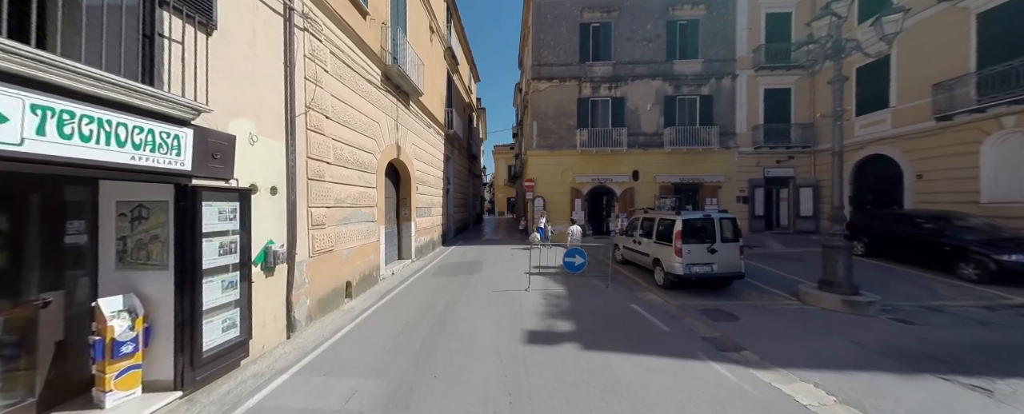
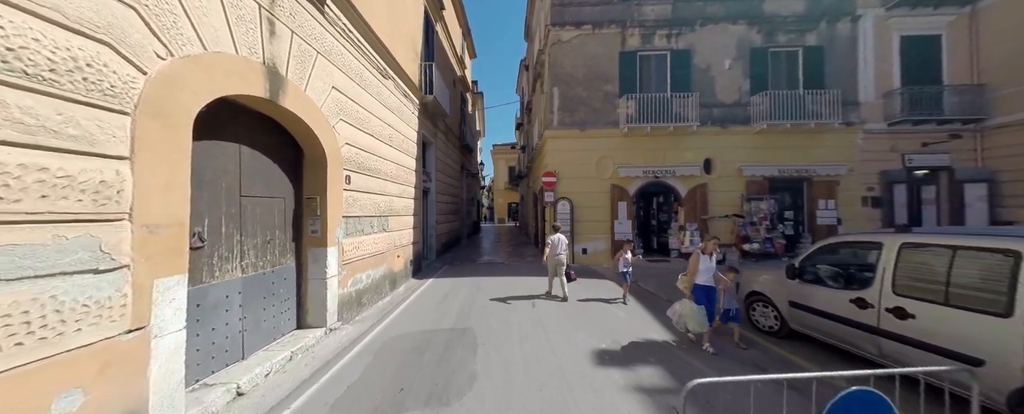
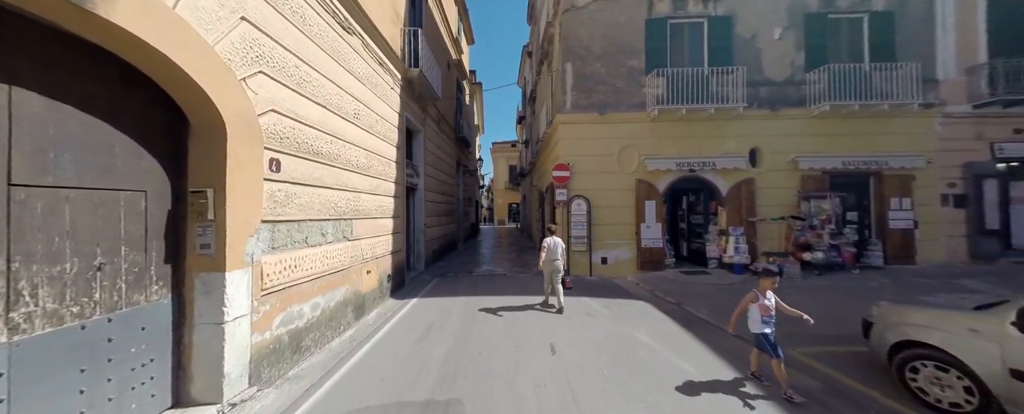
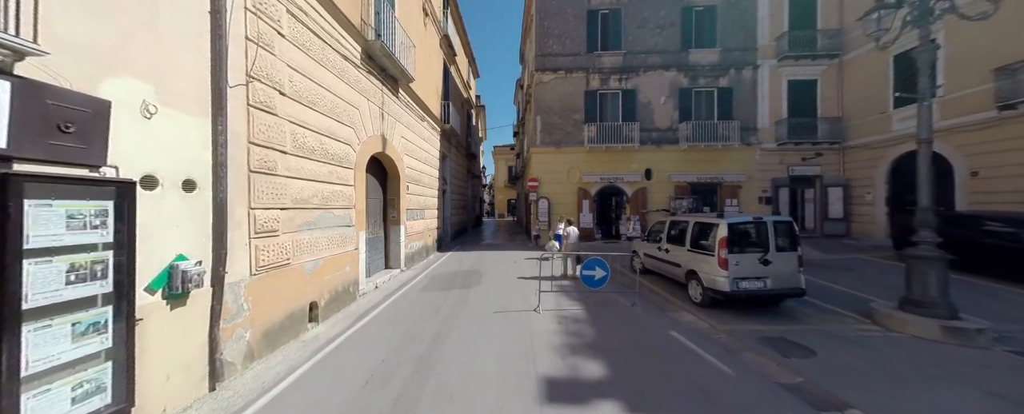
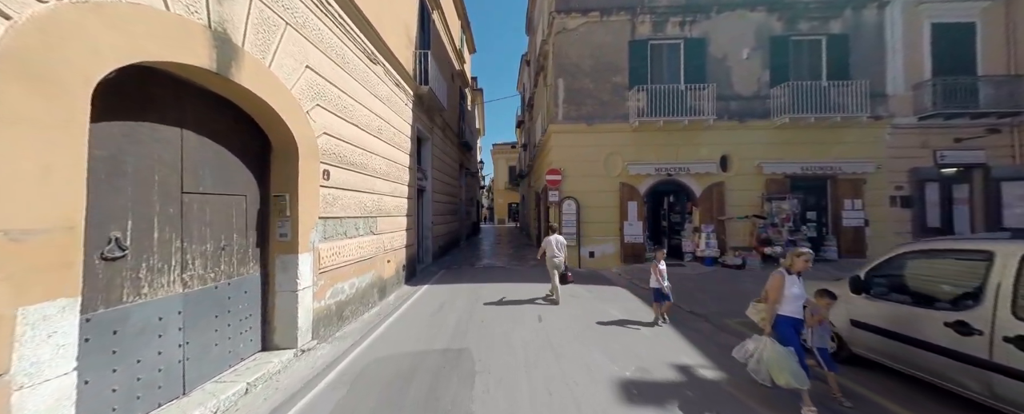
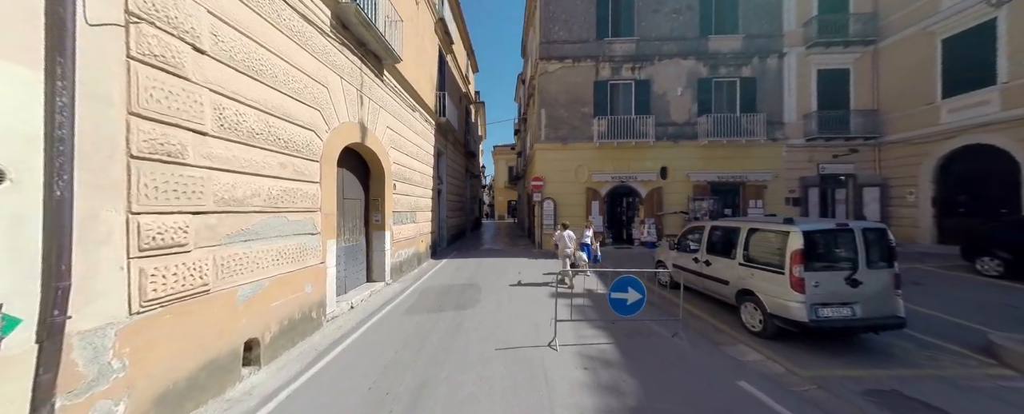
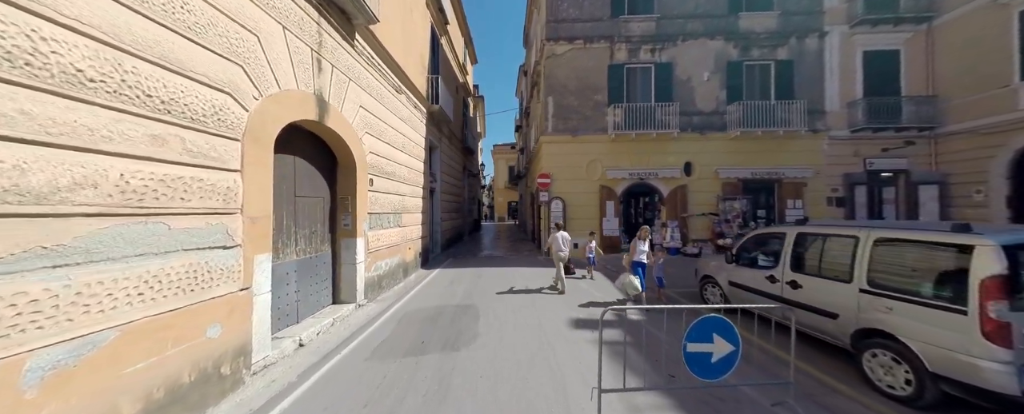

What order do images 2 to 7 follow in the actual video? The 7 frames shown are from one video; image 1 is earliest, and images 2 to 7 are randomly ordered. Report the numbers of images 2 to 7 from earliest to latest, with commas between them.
4, 6, 7, 2, 5, 3
